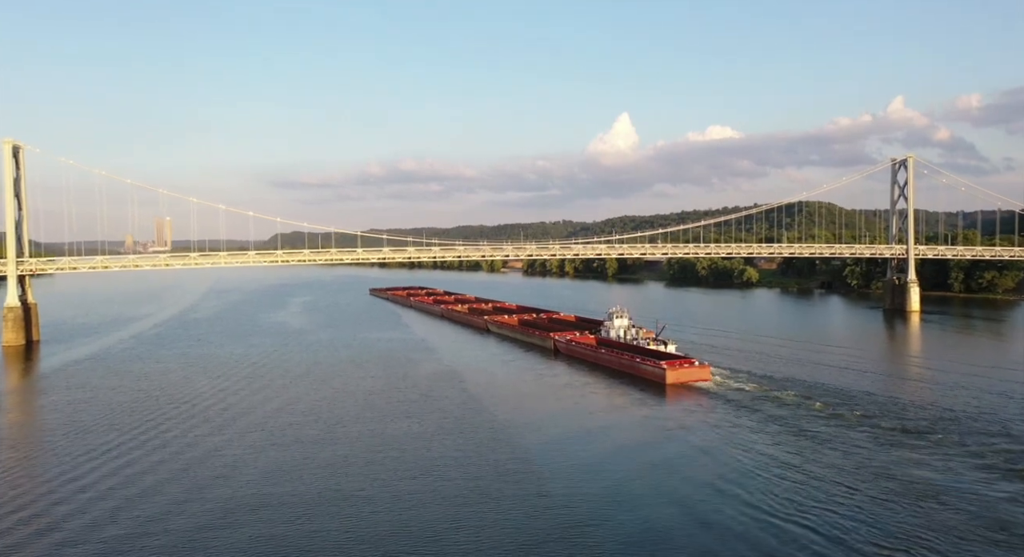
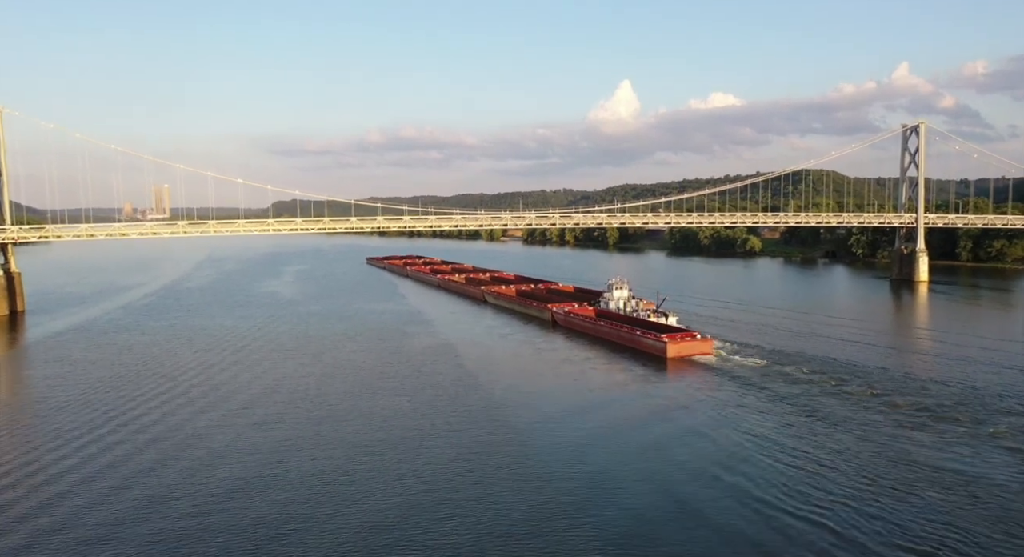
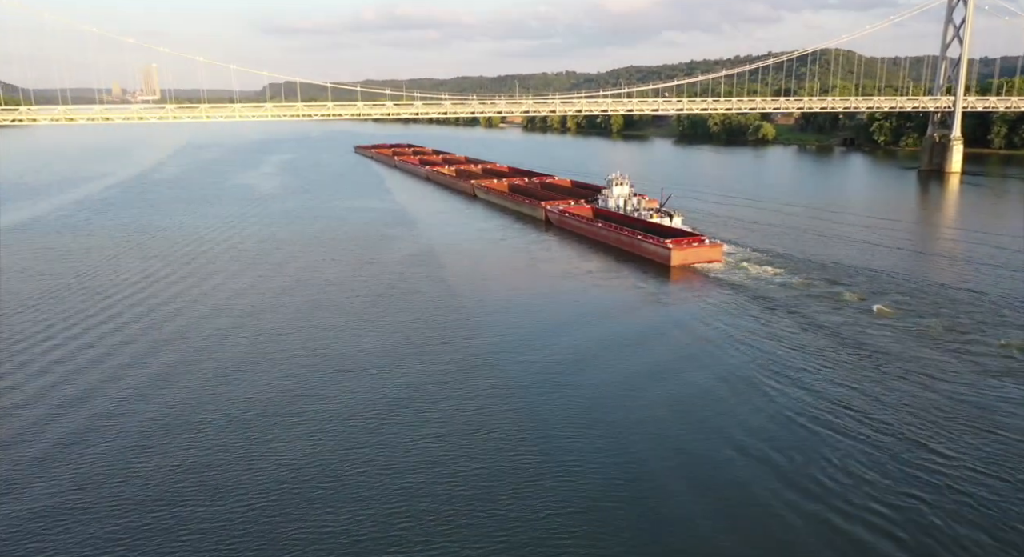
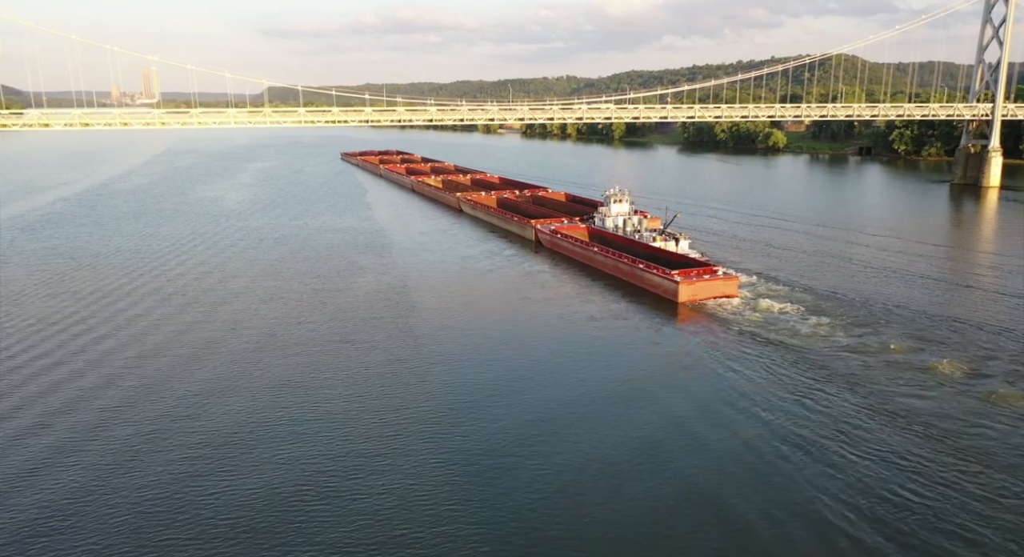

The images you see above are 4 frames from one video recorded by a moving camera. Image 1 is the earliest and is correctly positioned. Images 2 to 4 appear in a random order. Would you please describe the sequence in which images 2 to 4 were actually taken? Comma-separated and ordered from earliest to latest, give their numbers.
2, 3, 4
